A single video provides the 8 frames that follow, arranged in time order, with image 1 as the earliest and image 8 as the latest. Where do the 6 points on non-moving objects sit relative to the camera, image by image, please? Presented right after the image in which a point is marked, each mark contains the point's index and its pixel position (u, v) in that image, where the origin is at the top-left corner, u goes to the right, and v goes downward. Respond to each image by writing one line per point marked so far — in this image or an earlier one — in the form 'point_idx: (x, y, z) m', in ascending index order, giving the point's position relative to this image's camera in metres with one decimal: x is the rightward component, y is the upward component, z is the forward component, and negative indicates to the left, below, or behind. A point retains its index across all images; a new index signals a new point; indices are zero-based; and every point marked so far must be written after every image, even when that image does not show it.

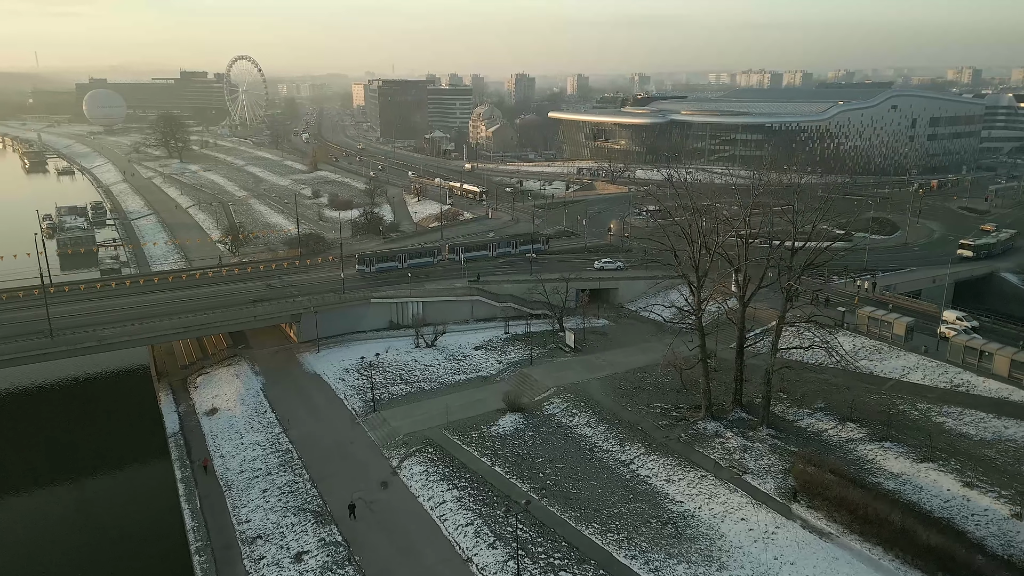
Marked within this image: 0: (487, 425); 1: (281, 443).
0: (-0.5, -2.9, +15.9) m
1: (-5.0, -3.3, +15.9) m
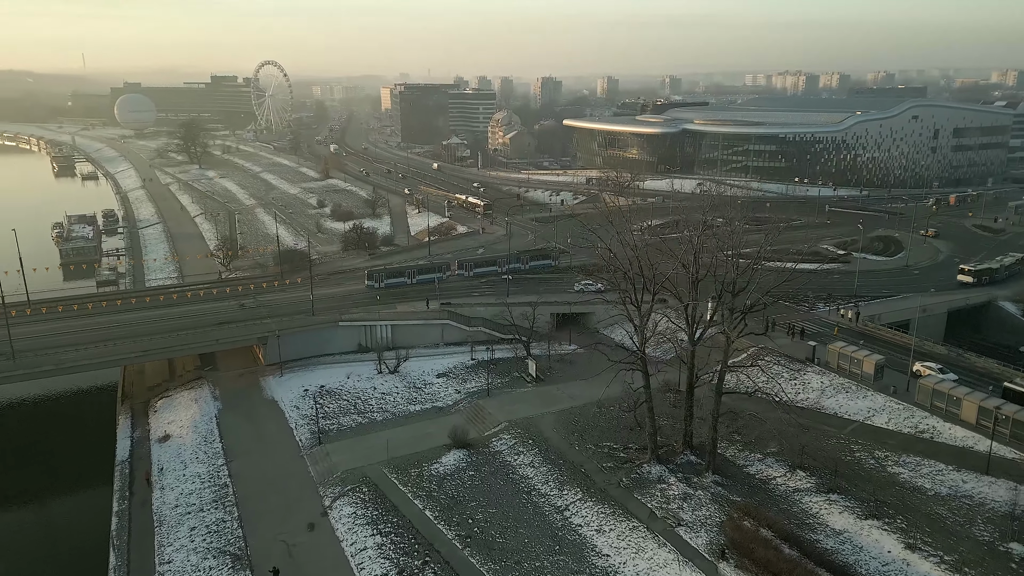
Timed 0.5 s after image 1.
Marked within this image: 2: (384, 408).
0: (-1.8, -3.7, +15.5) m
1: (-6.2, -4.0, +15.7) m
2: (-3.2, -3.0, +18.4) m
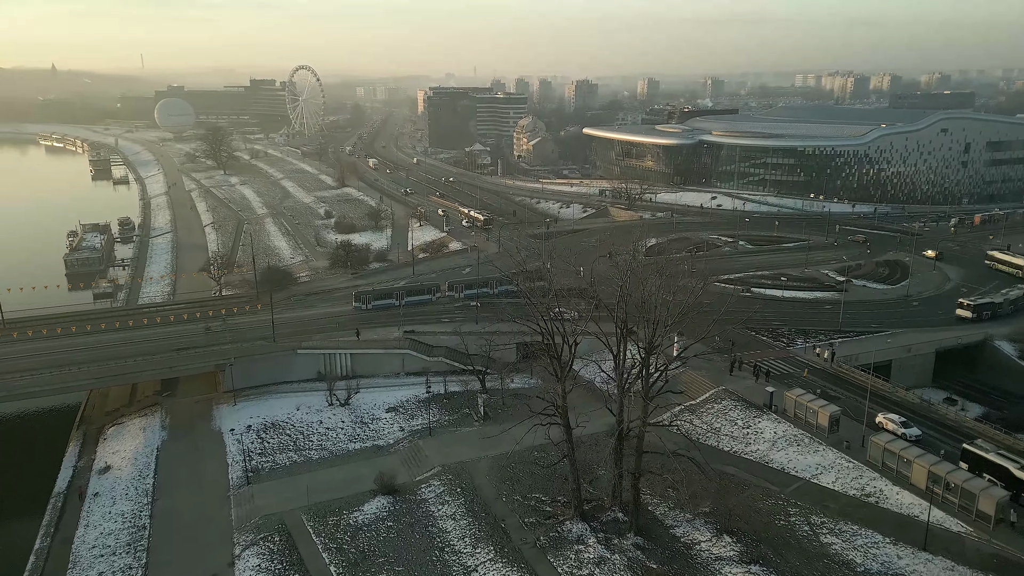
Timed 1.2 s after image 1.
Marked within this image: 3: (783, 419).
0: (-3.3, -4.5, +15.1) m
1: (-7.8, -4.8, +15.5) m
2: (-4.6, -3.8, +18.1) m
3: (+6.4, -3.1, +17.4) m
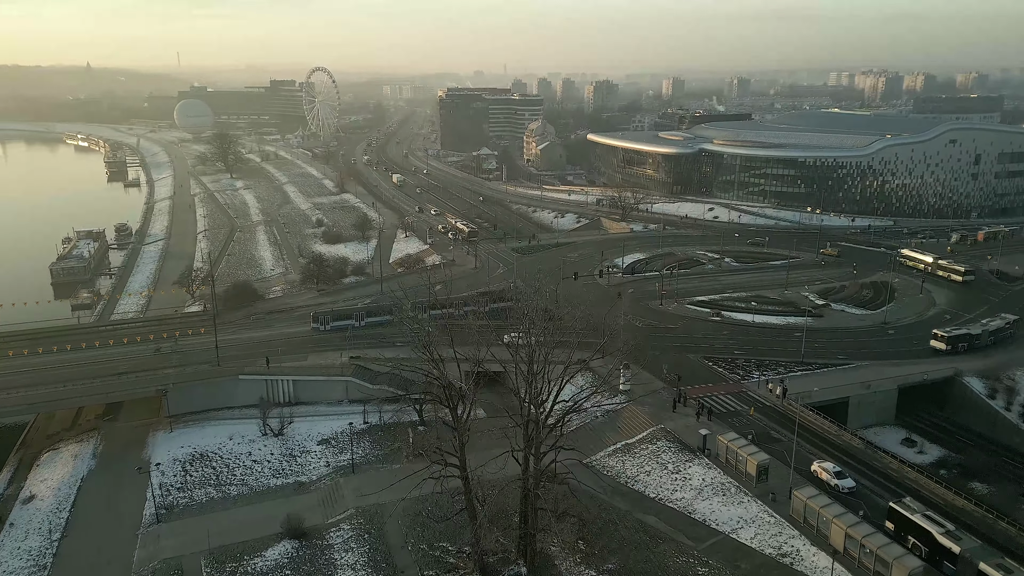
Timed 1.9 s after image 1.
0: (-5.2, -5.3, +14.7) m
1: (-9.6, -5.5, +15.3) m
2: (-6.4, -4.6, +17.7) m
3: (+4.6, -3.9, +16.6) m
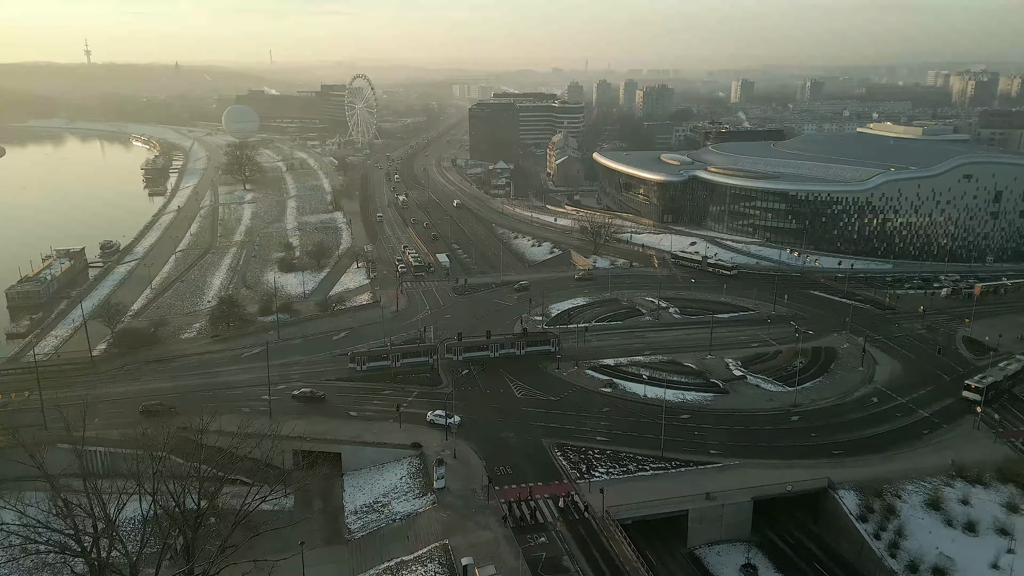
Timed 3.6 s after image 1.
0: (-10.8, -7.2, +13.7) m
1: (-15.1, -7.3, +14.7) m
2: (-11.6, -6.5, +16.8) m
3: (-0.8, -6.2, +14.6) m
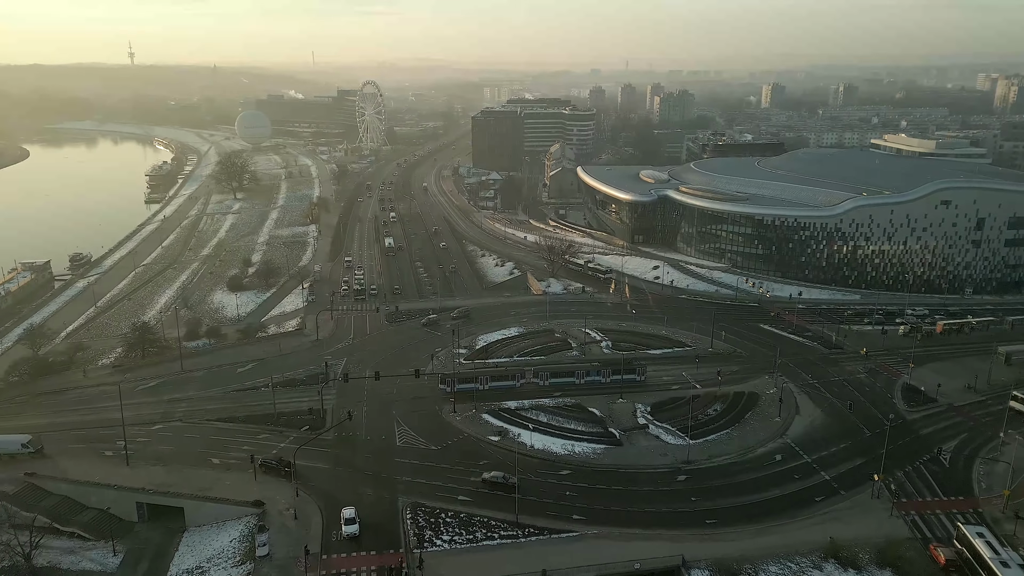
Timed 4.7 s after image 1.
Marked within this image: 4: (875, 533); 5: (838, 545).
0: (-15.1, -8.3, +13.1) m
1: (-19.4, -8.3, +14.3) m
2: (-15.7, -7.6, +16.2) m
3: (-5.1, -7.4, +13.5) m
4: (+9.2, -6.1, +18.6) m
5: (+8.0, -6.3, +18.2) m
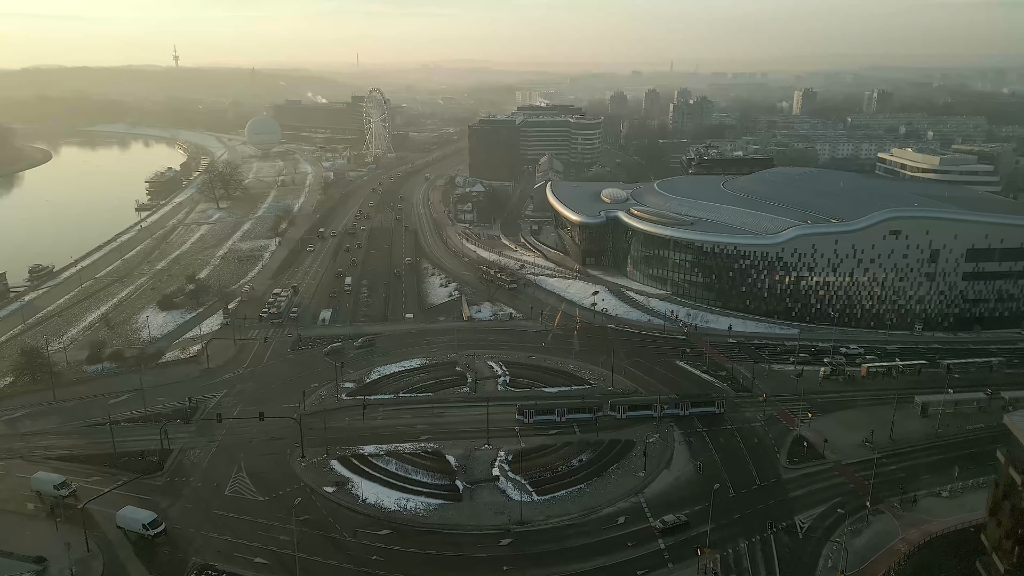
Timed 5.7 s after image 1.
0: (-20.6, -9.3, +12.8) m
1: (-24.8, -9.2, +14.2) m
2: (-21.1, -8.6, +15.9) m
3: (-10.6, -8.6, +12.7) m
4: (+3.9, -7.6, +17.1) m
5: (+2.8, -7.7, +16.7) m
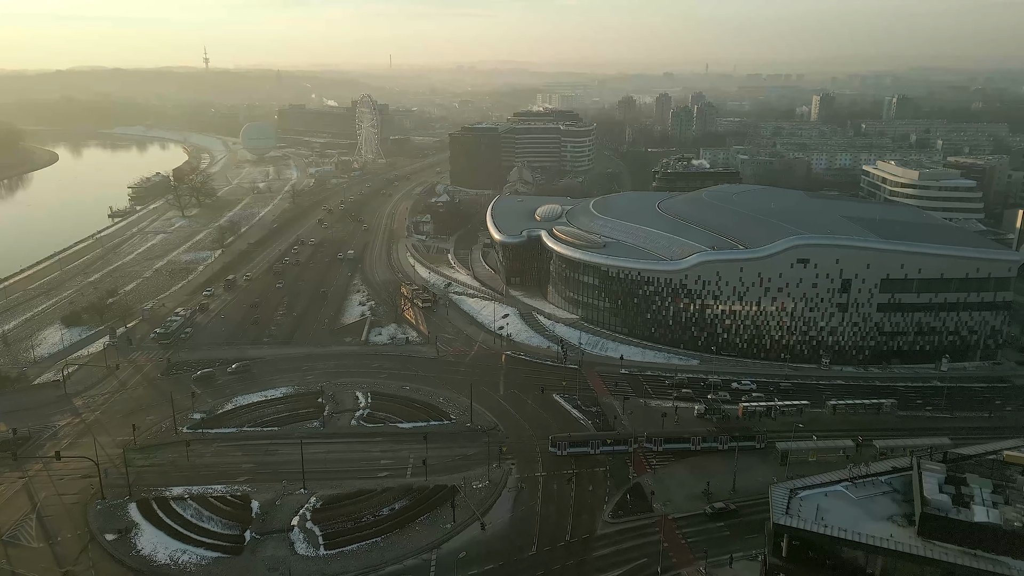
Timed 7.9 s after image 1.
0: (-27.1, -10.2, +12.5) m
1: (-31.3, -10.1, +14.1) m
2: (-27.5, -9.5, +15.7) m
3: (-17.1, -9.7, +12.1) m
4: (-2.4, -8.9, +15.9) m
5: (-3.6, -8.9, +15.6) m
